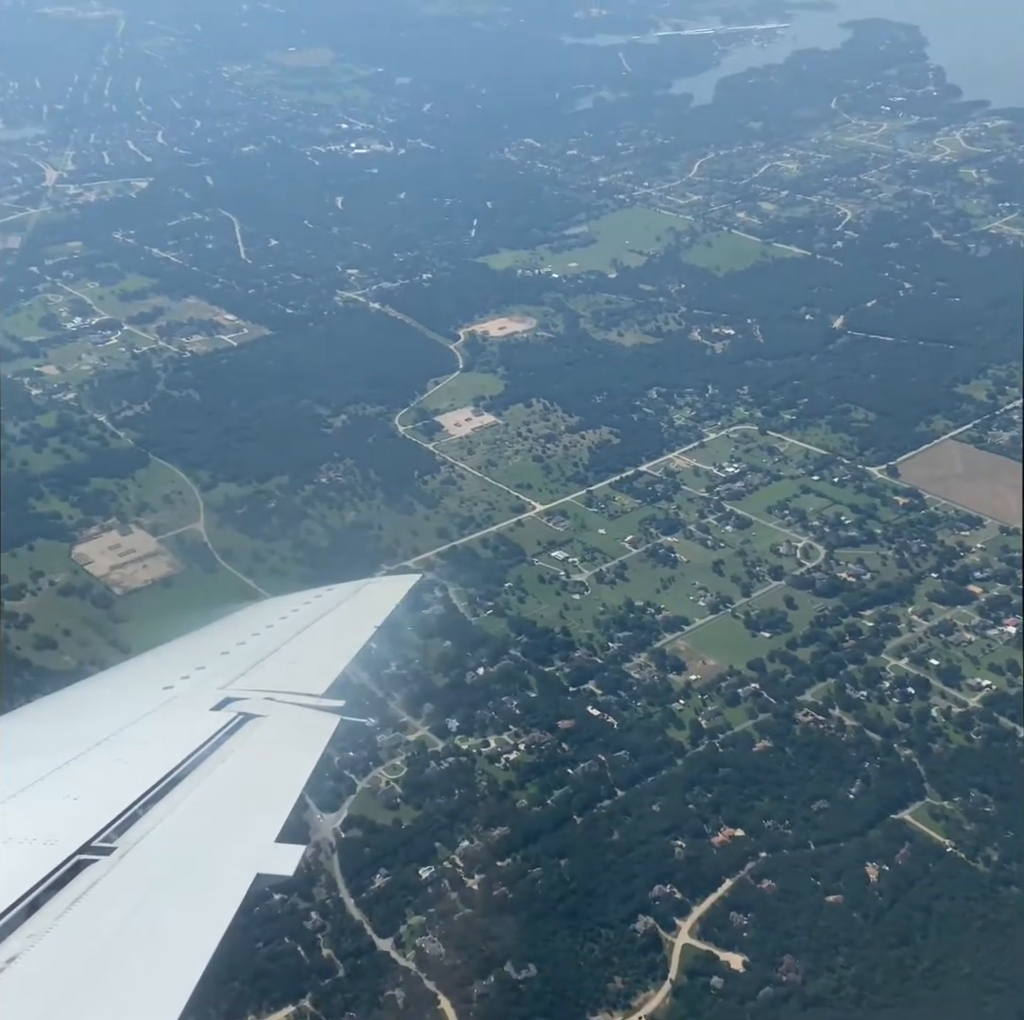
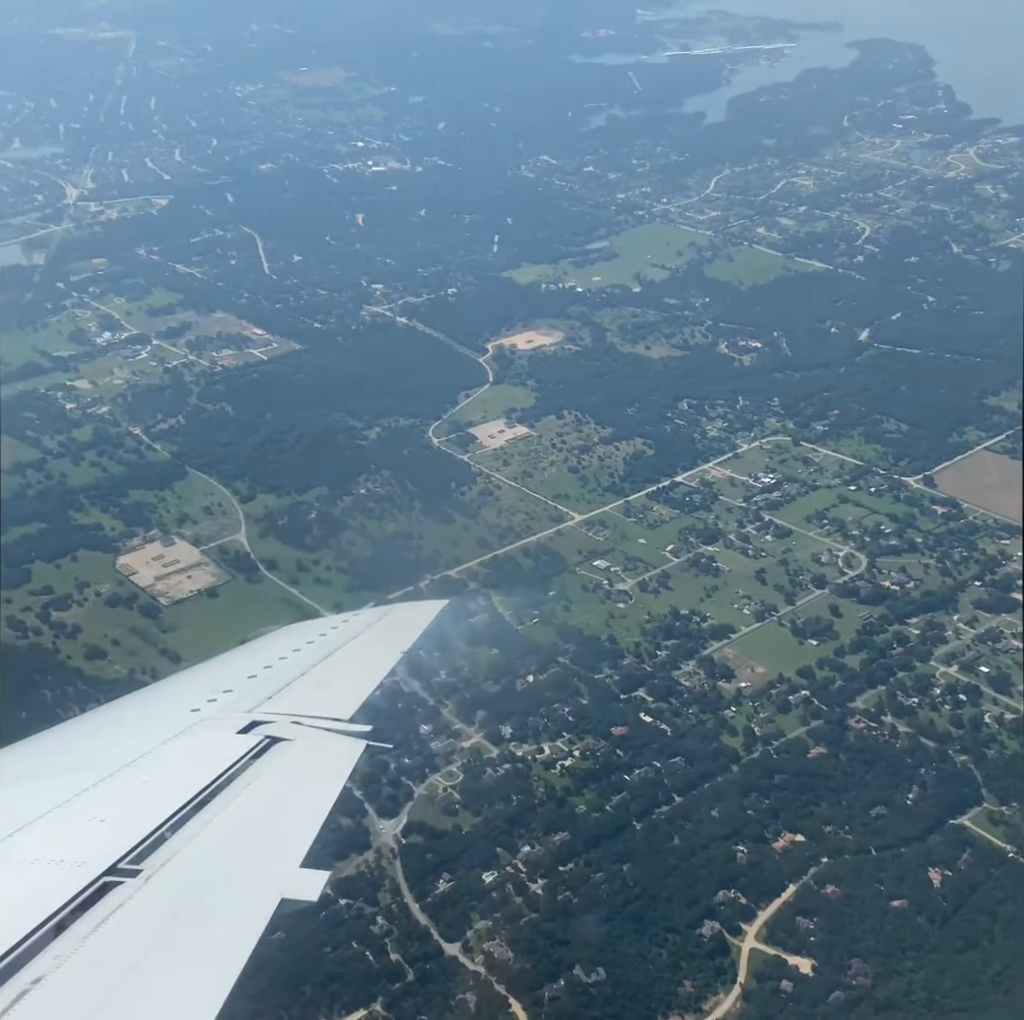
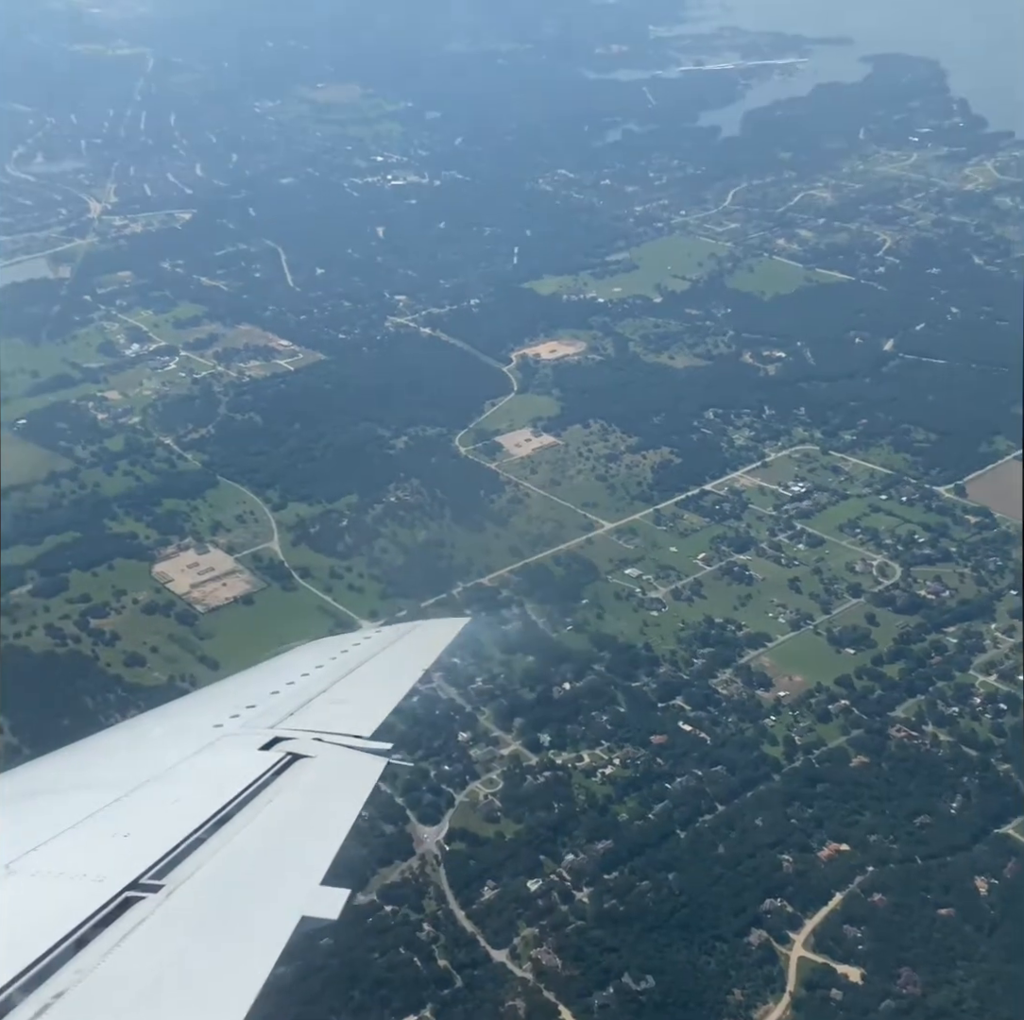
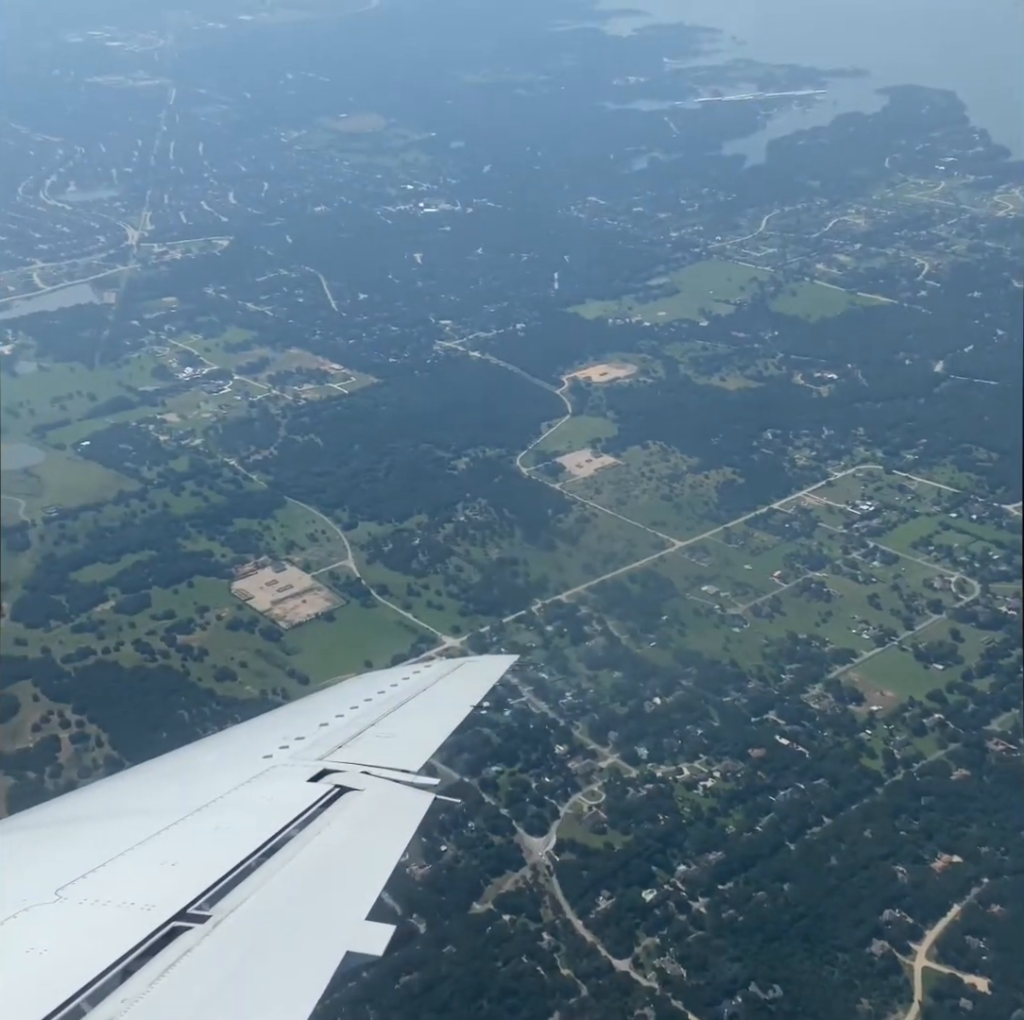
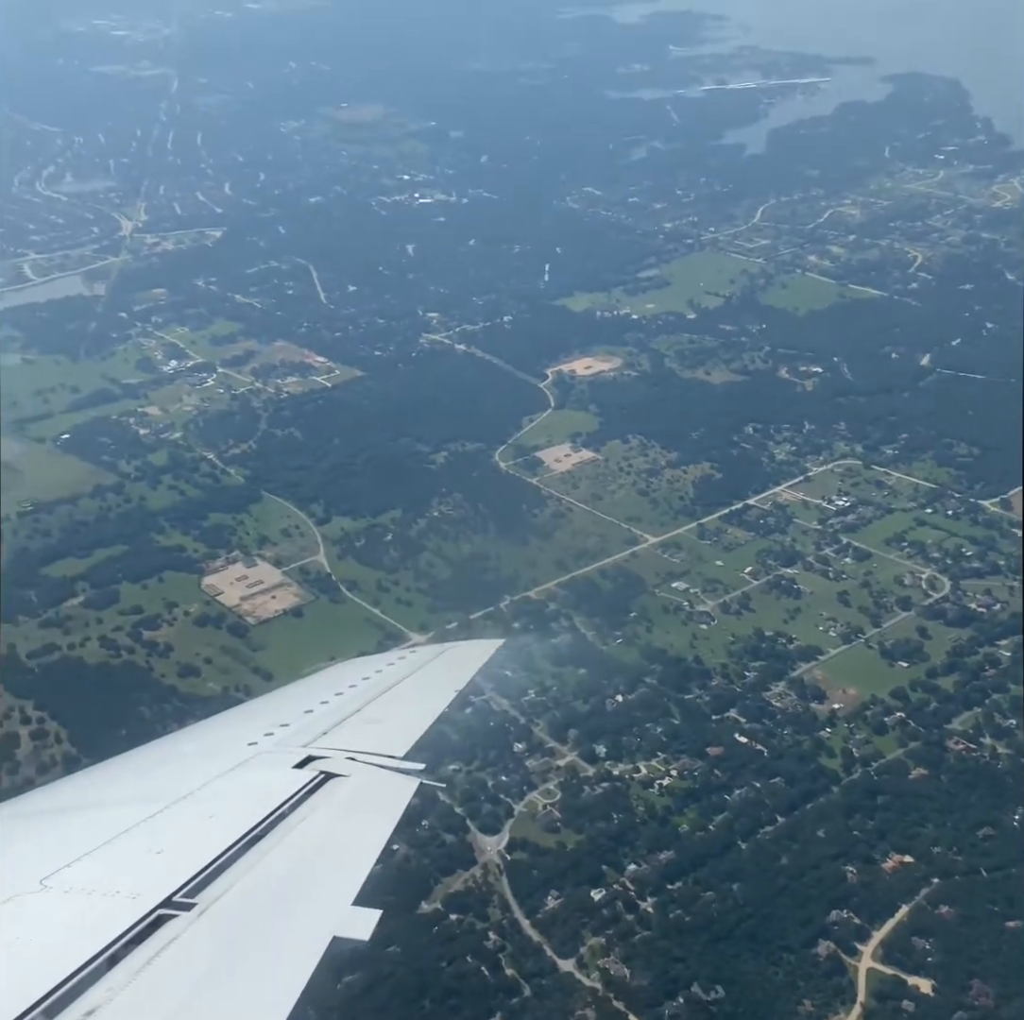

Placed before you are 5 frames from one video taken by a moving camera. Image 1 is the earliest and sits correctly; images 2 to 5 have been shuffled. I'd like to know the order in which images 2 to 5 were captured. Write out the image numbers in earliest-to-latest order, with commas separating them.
2, 3, 5, 4
